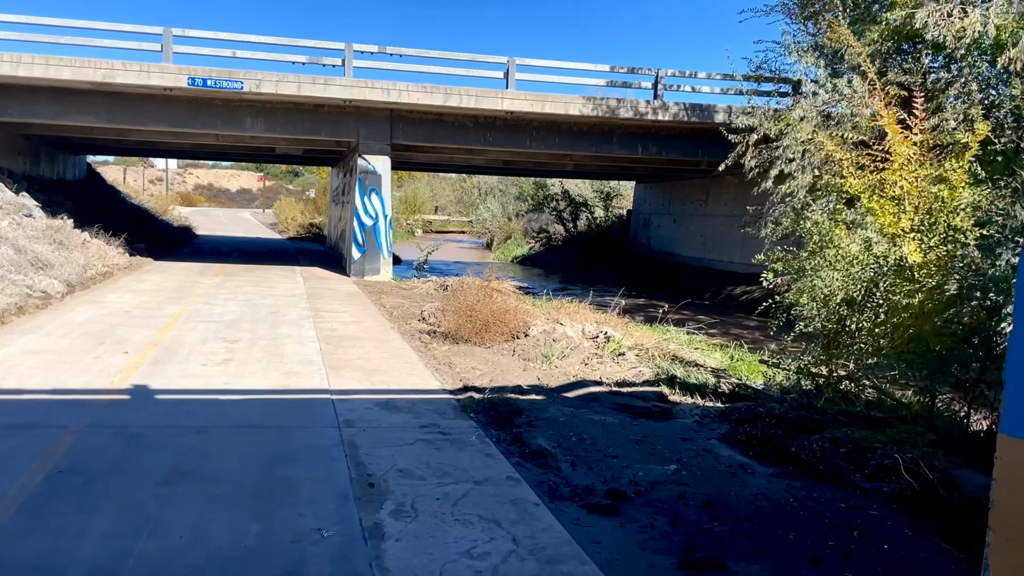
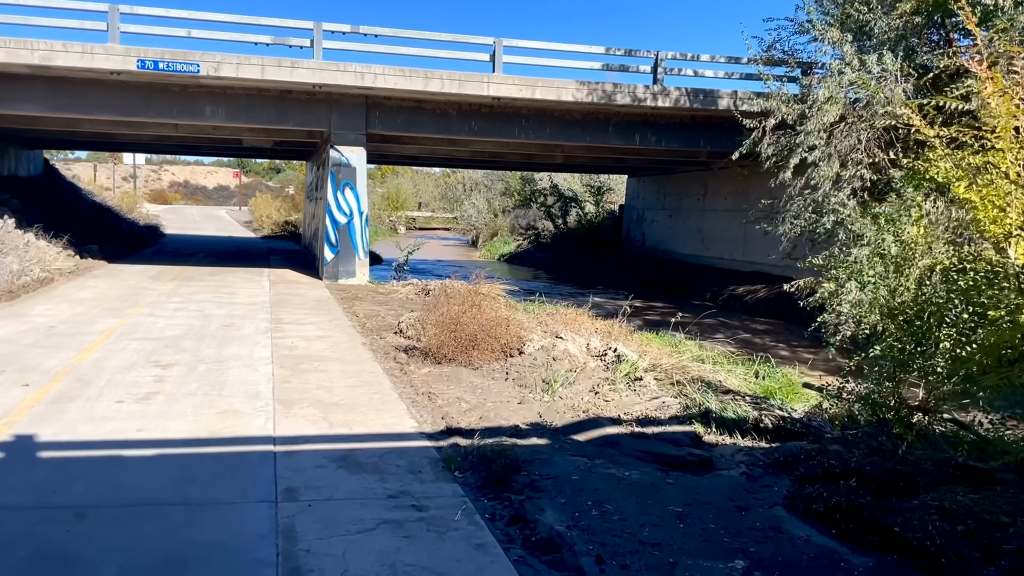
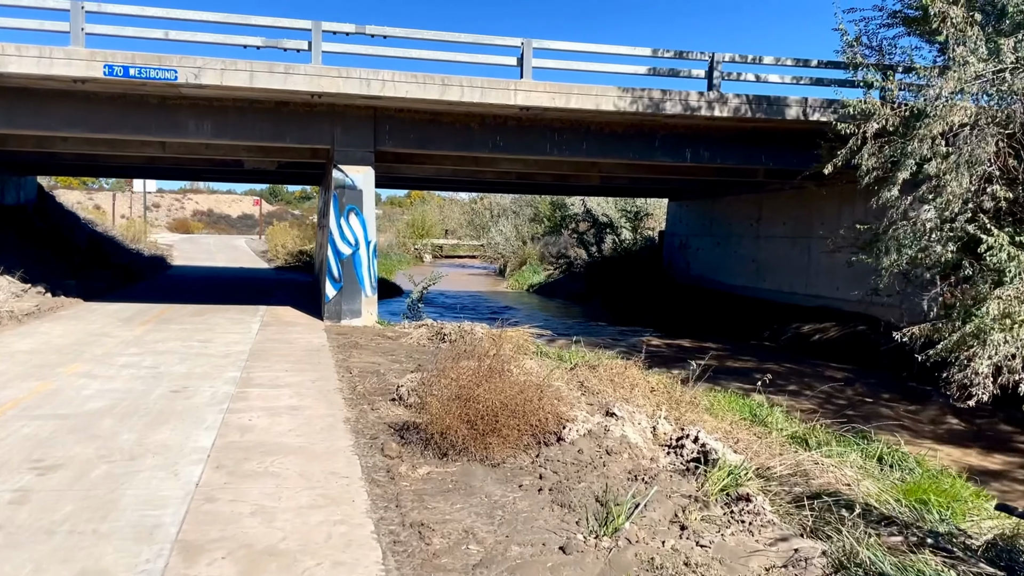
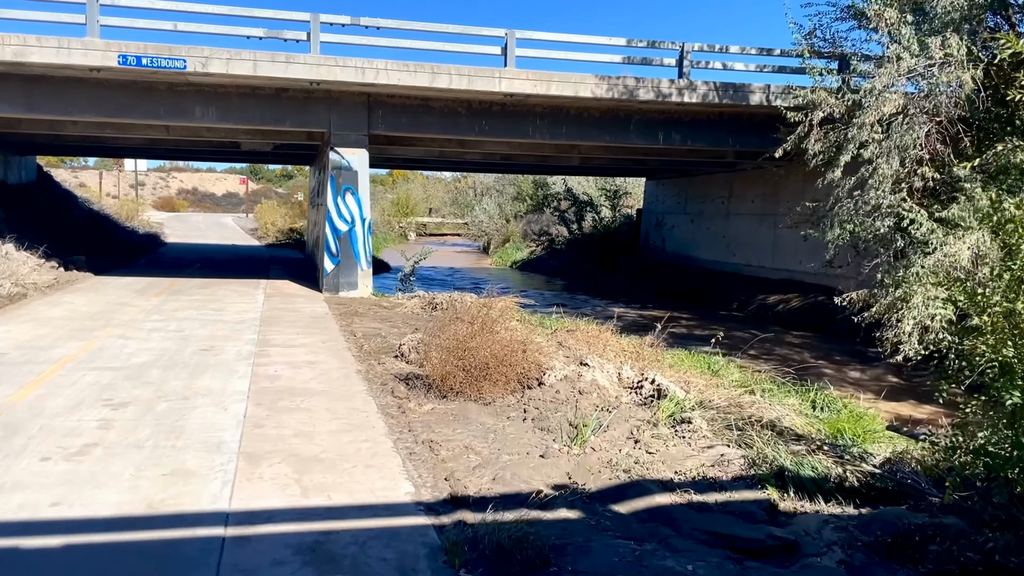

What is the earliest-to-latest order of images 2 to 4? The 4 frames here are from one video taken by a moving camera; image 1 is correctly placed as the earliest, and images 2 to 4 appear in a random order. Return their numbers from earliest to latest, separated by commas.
2, 4, 3
